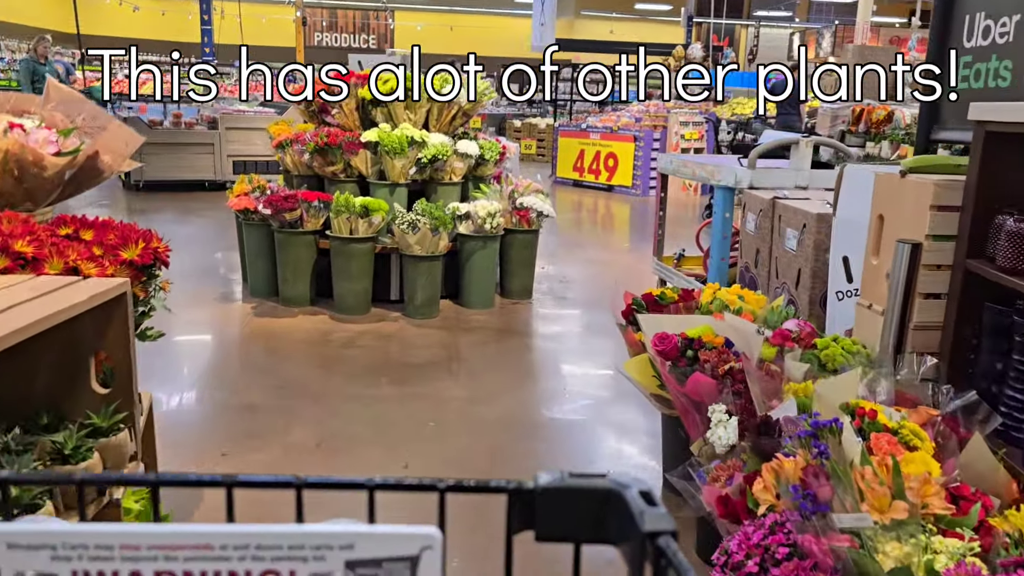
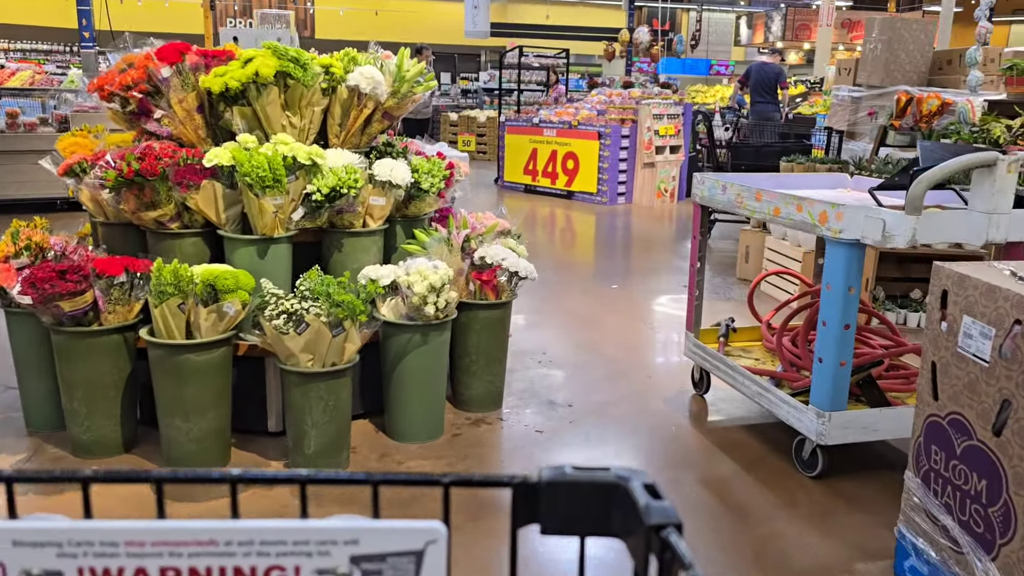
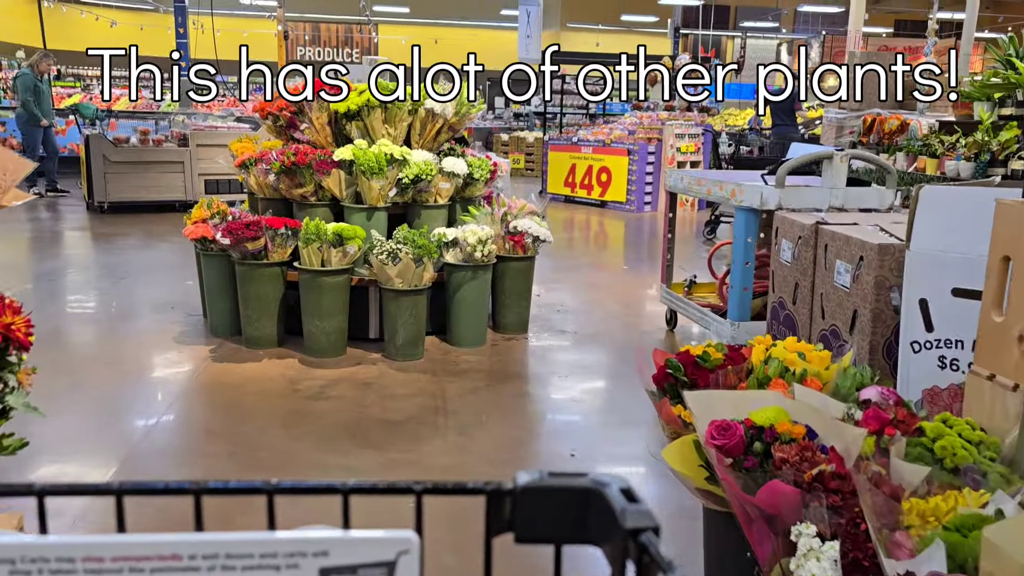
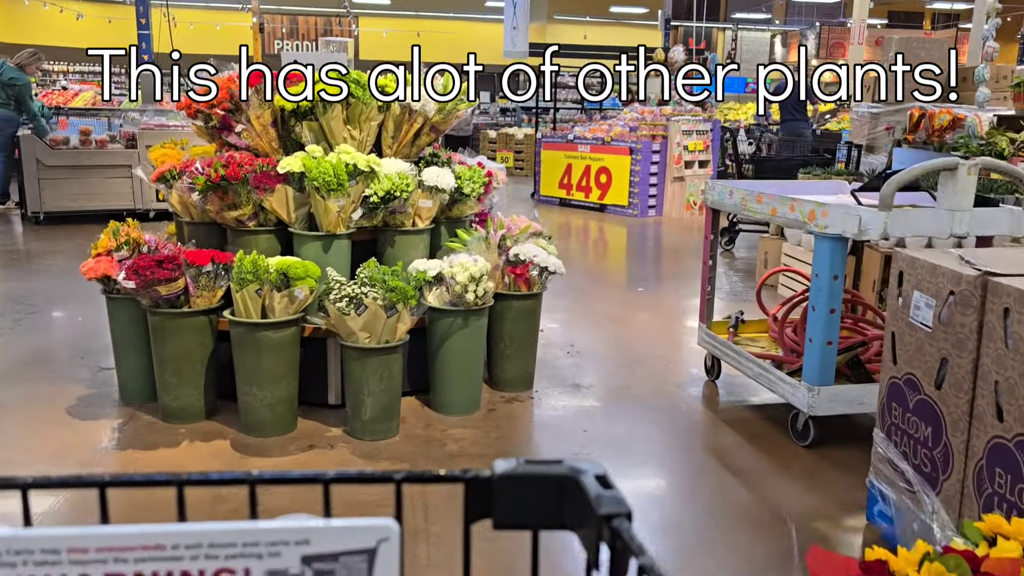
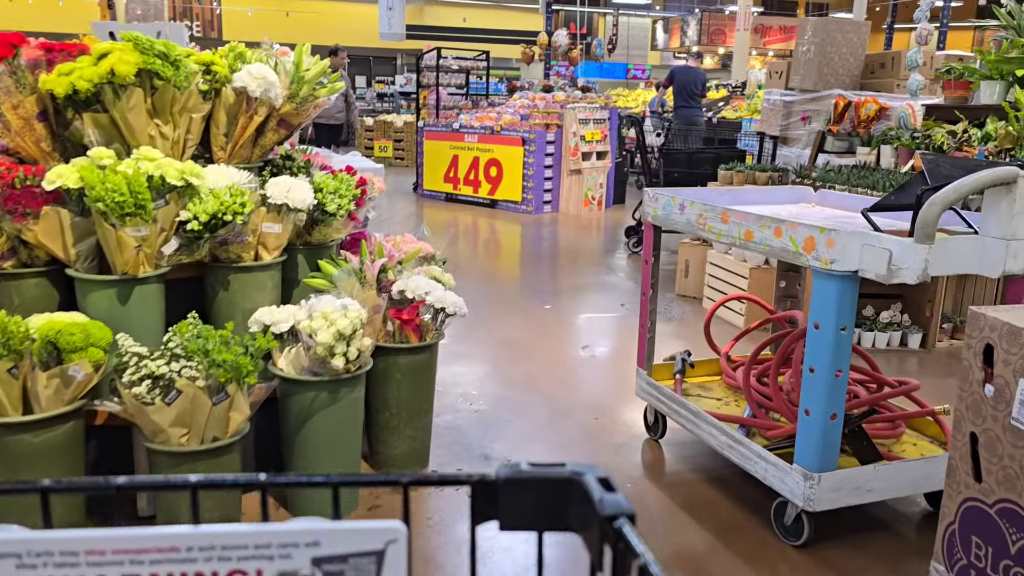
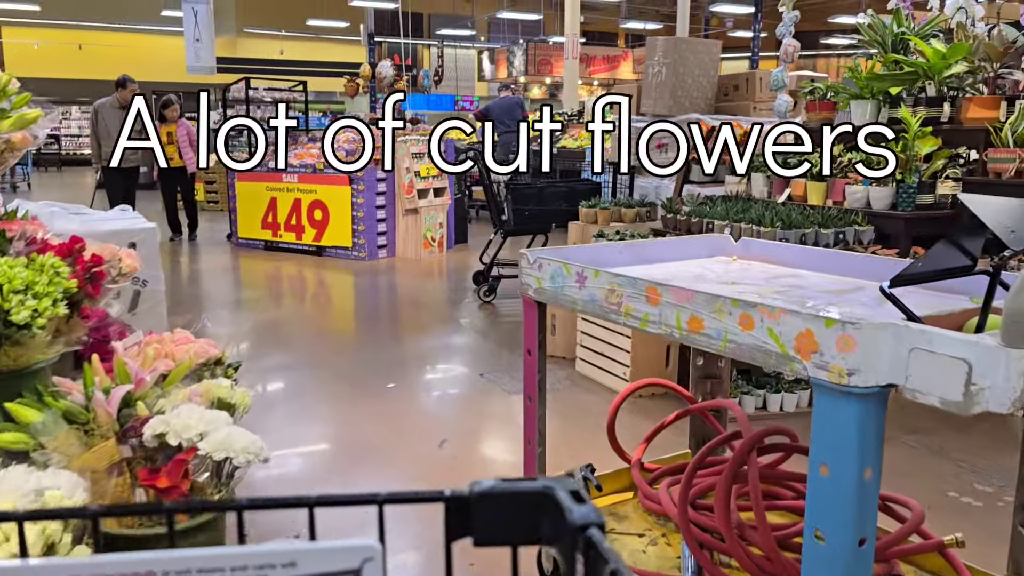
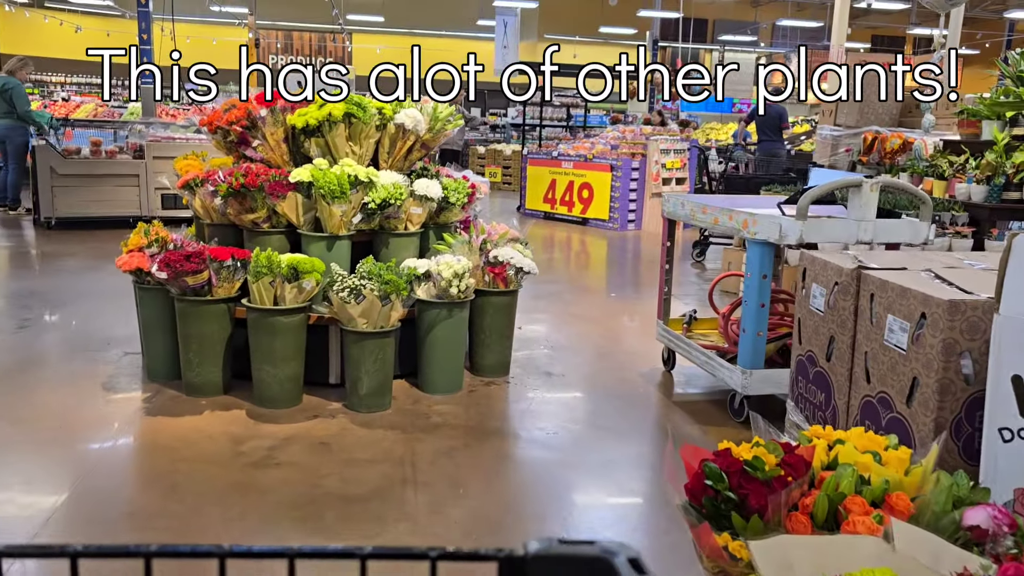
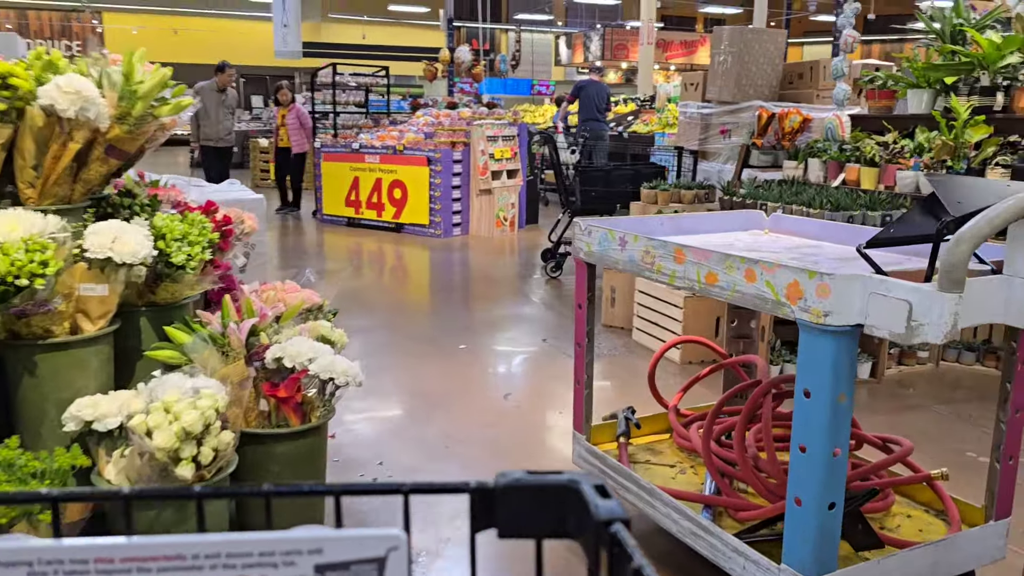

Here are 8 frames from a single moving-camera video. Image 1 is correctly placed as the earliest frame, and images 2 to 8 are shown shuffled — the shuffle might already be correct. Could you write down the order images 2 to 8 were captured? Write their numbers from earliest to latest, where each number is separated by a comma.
3, 7, 4, 2, 5, 8, 6
